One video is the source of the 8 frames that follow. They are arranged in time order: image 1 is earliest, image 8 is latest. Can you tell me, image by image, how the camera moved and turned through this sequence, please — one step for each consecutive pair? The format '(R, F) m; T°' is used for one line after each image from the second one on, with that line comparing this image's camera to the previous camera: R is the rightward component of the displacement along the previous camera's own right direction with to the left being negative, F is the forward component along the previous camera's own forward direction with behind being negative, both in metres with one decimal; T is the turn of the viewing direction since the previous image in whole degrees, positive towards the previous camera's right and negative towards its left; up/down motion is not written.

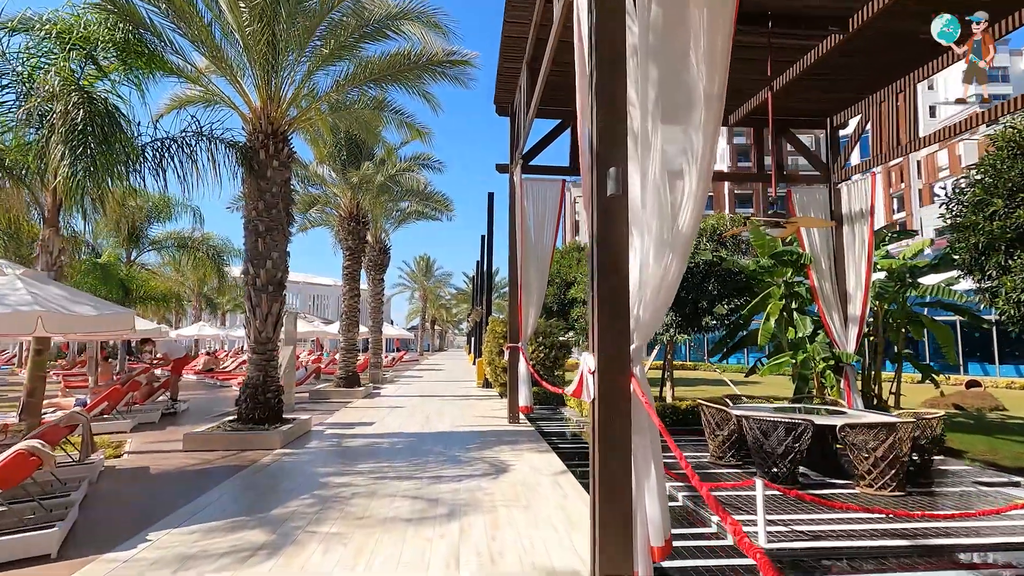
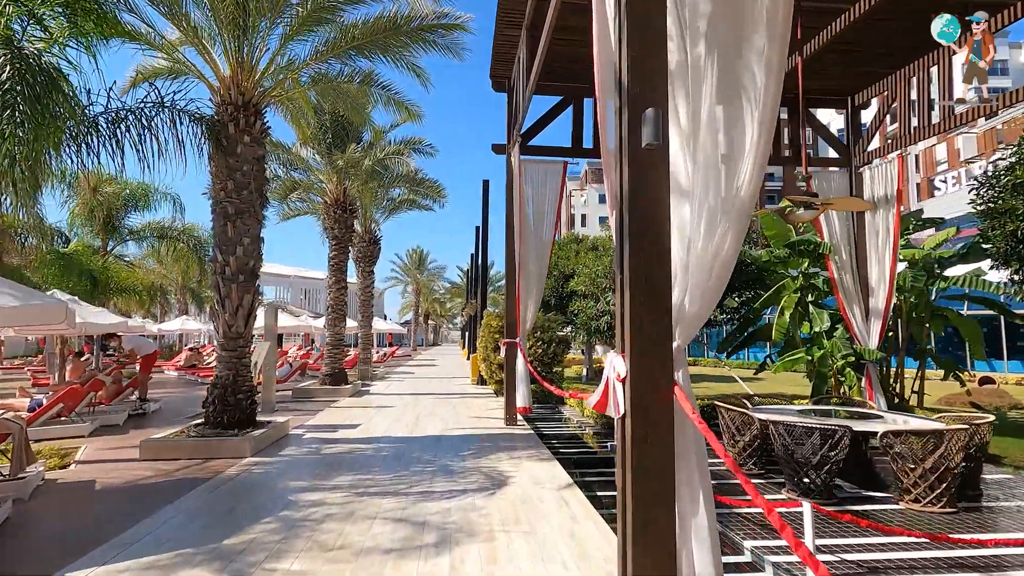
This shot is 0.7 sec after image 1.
(0.0, +0.7) m; +1°
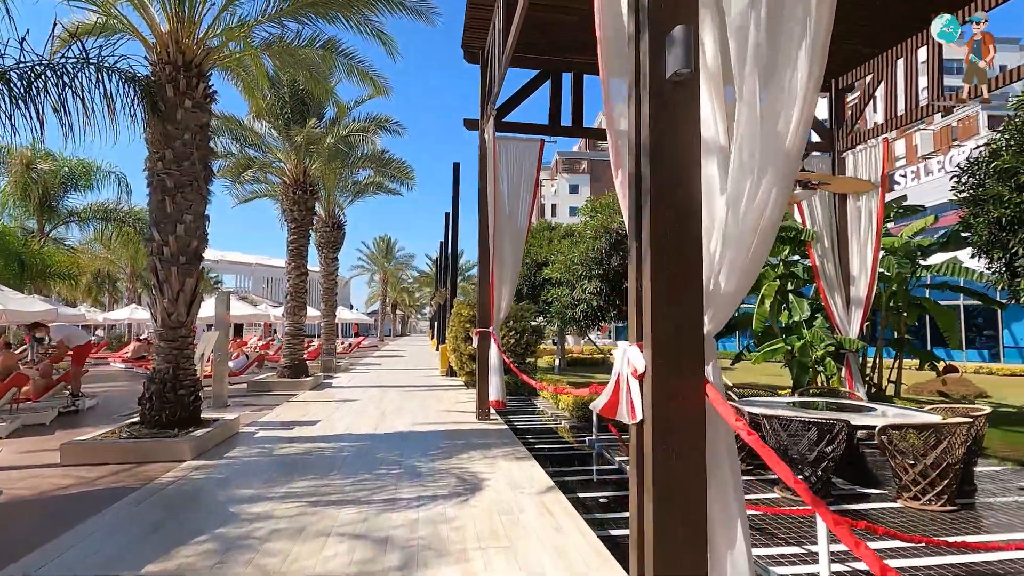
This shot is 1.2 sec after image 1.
(-0.1, +0.5) m; +3°
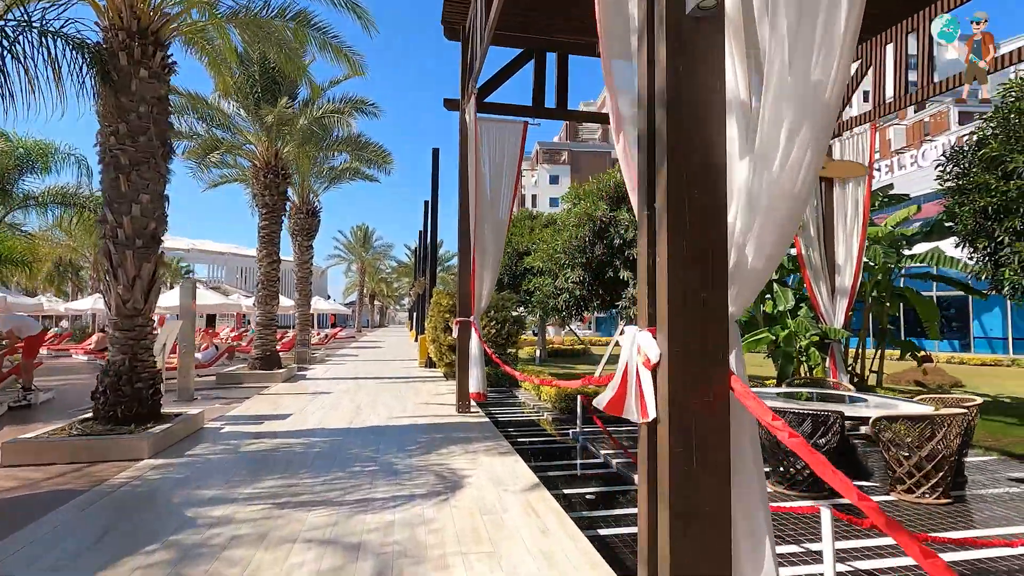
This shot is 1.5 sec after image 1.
(0.0, +0.3) m; +2°
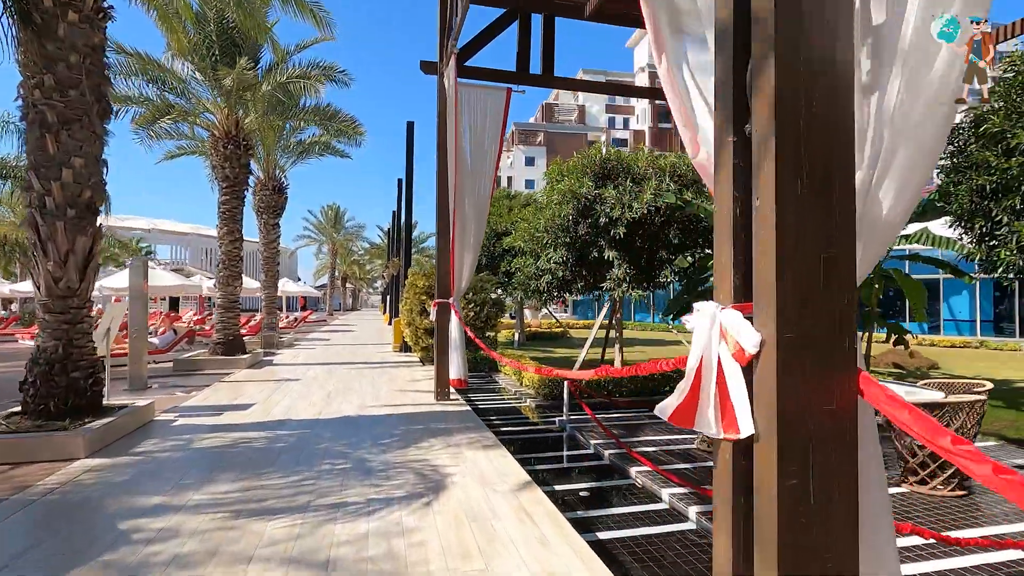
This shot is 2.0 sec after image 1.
(-0.1, +0.5) m; +3°
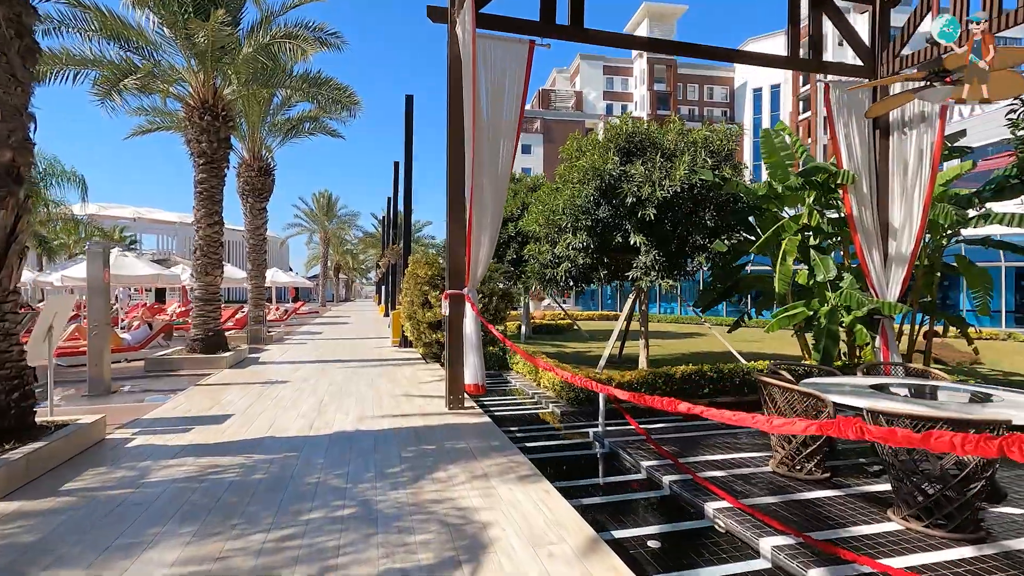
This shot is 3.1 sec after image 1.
(-0.3, +1.0) m; +1°
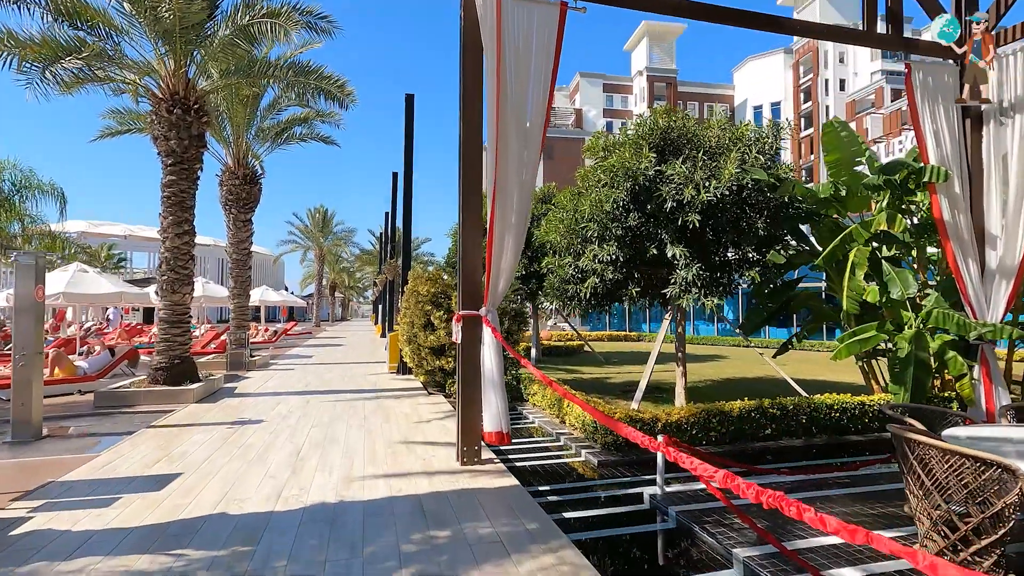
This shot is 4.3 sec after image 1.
(-0.3, +1.2) m; 0°
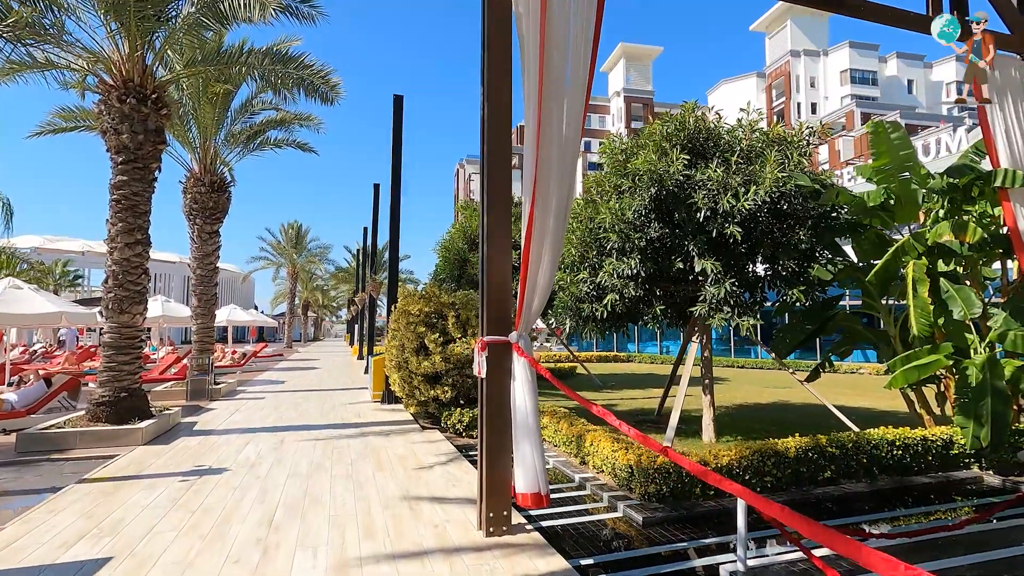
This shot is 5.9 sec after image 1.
(-0.4, +0.9) m; +3°
